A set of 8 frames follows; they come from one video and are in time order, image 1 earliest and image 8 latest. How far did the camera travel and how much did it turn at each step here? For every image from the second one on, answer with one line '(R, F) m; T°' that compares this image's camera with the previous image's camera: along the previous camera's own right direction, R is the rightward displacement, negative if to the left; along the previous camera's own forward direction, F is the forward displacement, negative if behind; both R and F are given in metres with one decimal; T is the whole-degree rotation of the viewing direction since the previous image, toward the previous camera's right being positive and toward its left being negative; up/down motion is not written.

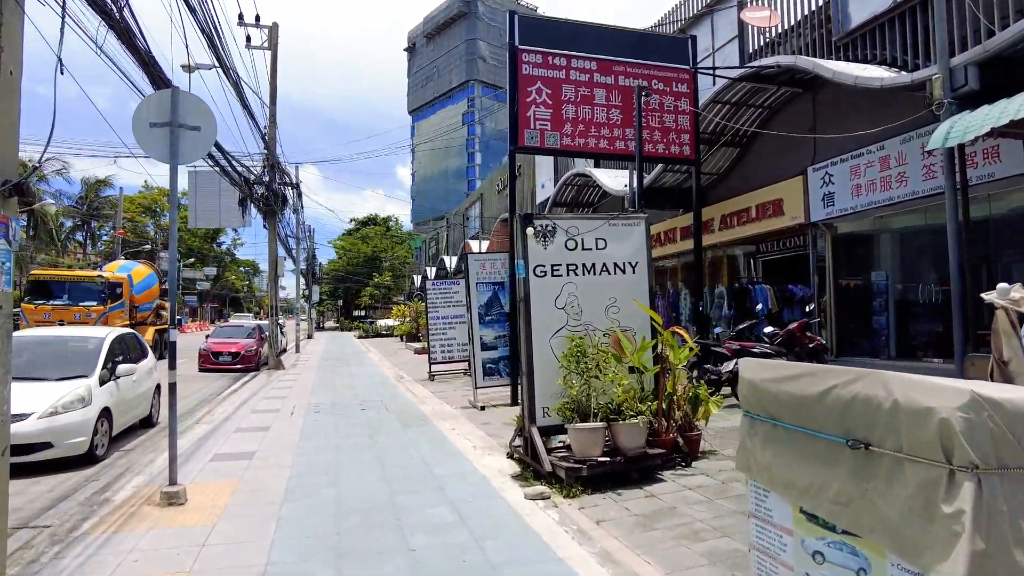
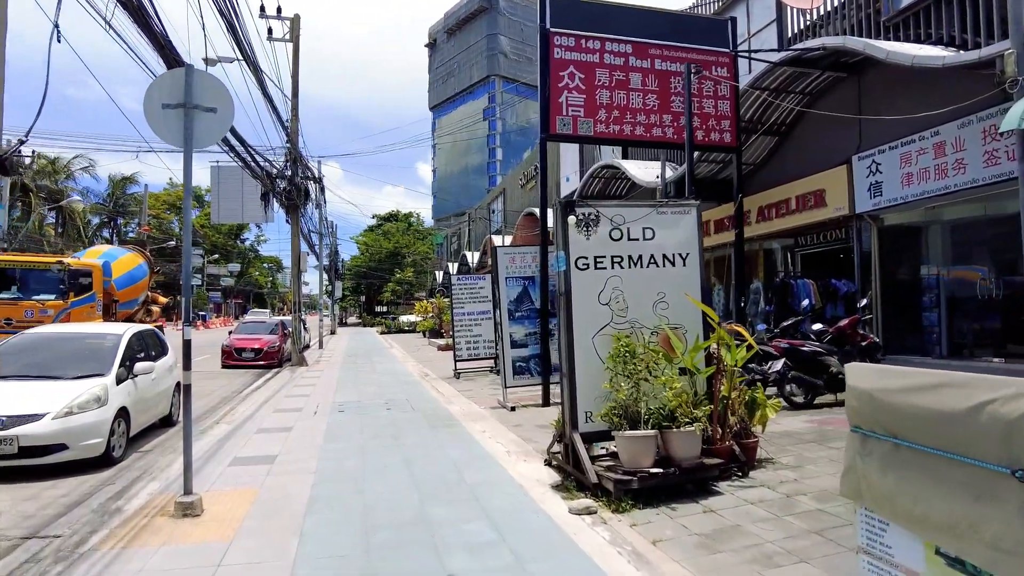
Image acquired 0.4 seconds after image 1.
(-0.2, +0.5) m; -2°
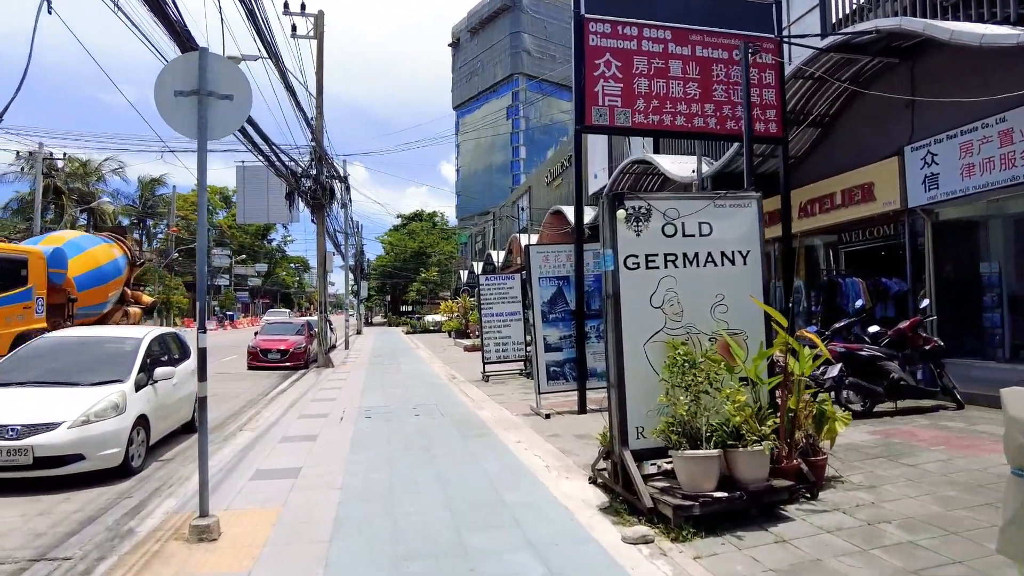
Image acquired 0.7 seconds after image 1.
(-0.1, +0.5) m; -2°
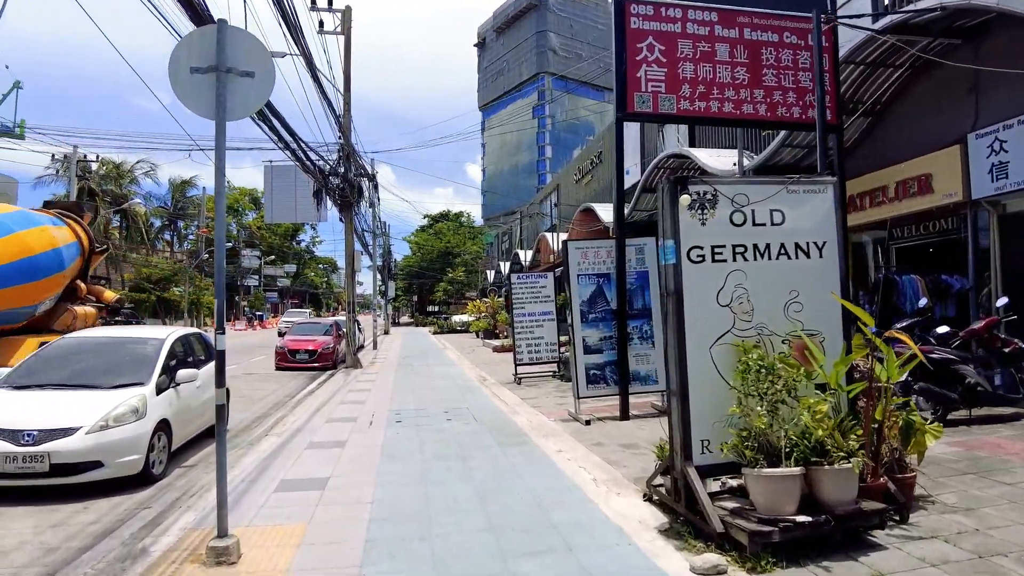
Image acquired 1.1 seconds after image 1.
(-0.1, +0.5) m; -2°
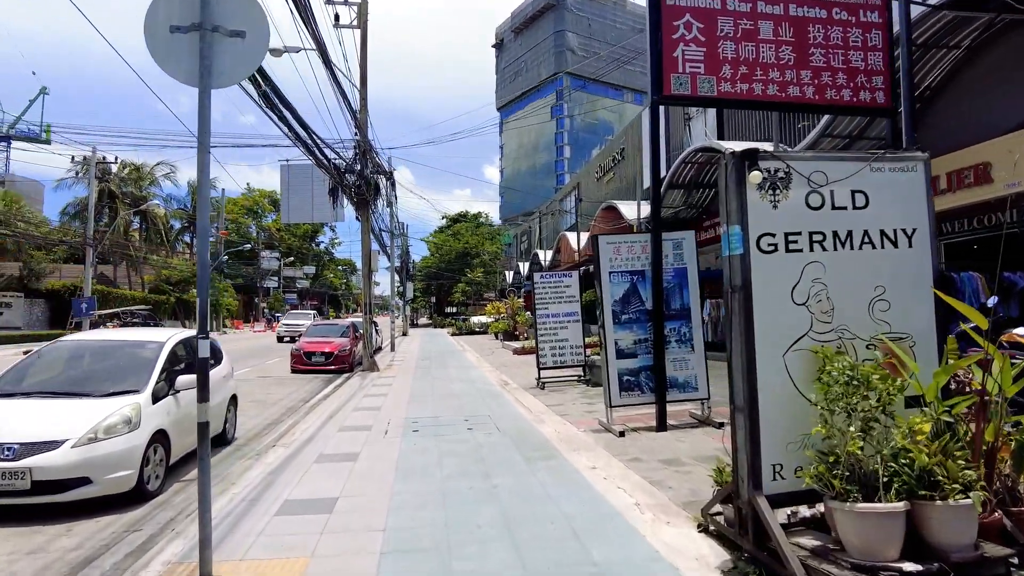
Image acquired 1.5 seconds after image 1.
(-0.1, +0.6) m; -2°
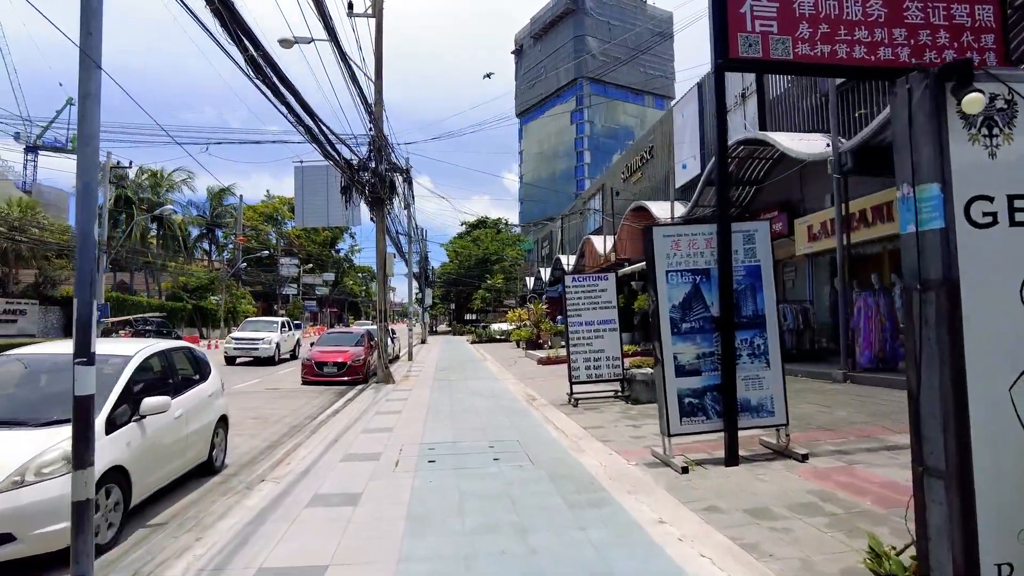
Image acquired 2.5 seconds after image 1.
(-0.2, +1.3) m; -2°
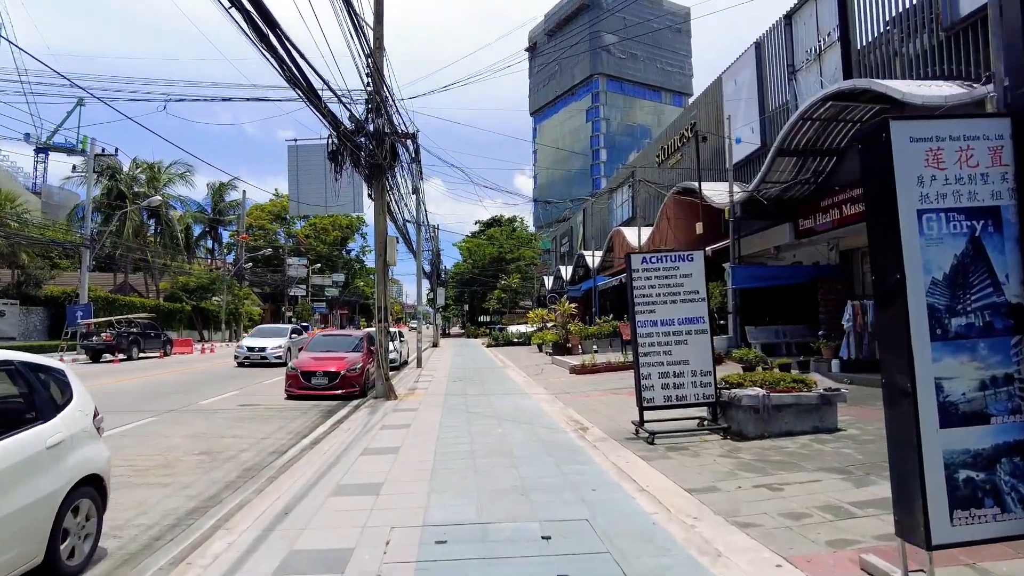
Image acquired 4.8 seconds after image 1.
(-0.4, +3.1) m; -1°
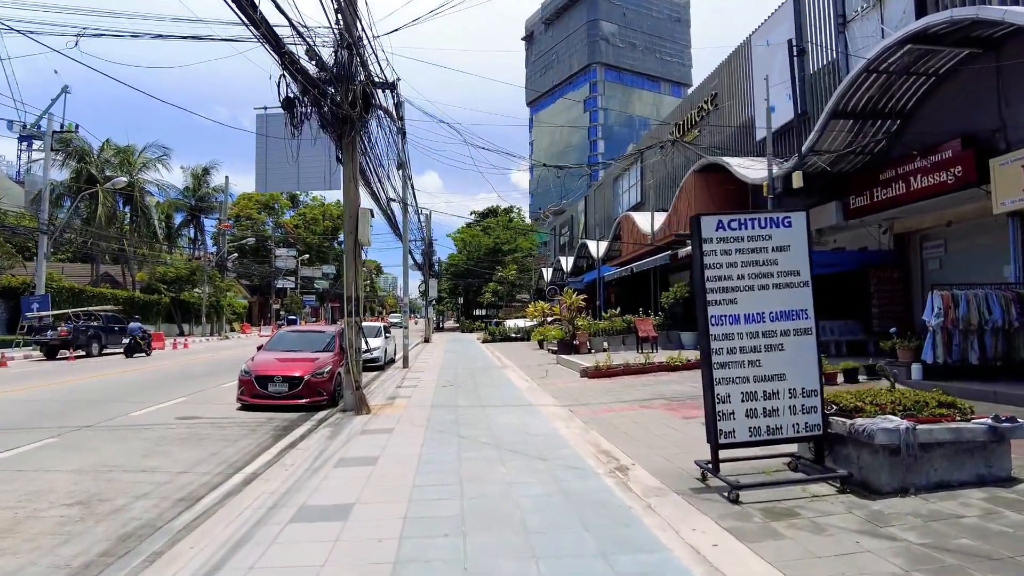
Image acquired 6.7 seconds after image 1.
(-0.1, +2.5) m; 0°
